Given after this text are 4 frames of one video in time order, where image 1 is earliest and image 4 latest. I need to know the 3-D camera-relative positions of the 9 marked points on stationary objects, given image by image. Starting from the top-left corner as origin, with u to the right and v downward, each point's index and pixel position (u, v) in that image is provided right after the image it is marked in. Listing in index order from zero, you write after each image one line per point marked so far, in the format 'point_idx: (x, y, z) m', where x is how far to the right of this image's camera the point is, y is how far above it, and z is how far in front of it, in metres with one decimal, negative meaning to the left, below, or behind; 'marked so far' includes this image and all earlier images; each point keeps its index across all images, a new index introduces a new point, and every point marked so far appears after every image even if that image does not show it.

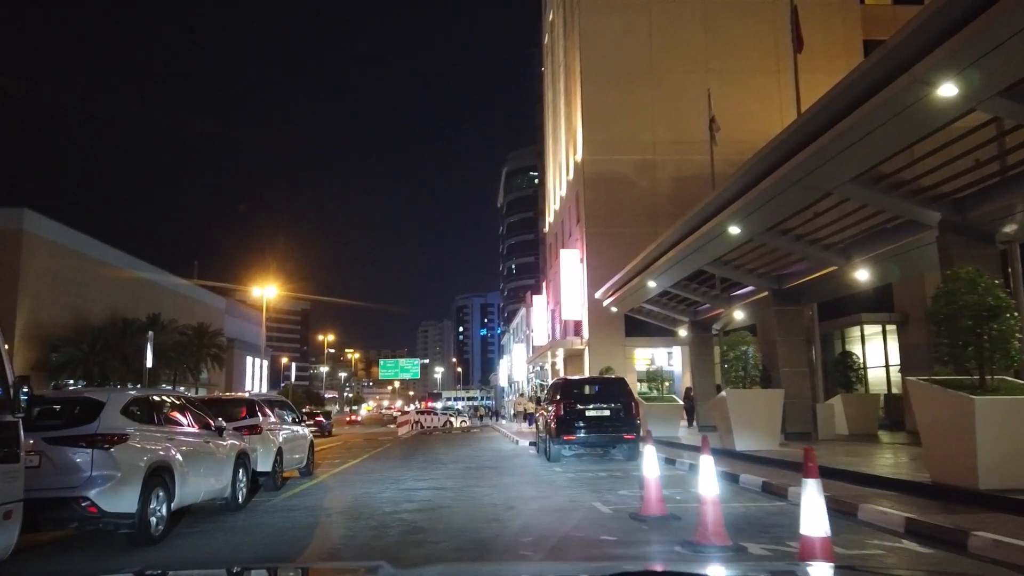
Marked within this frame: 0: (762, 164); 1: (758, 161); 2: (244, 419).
0: (+5.0, +2.5, +14.6) m
1: (+4.9, +2.5, +14.8) m
2: (-5.0, -2.4, +13.8) m
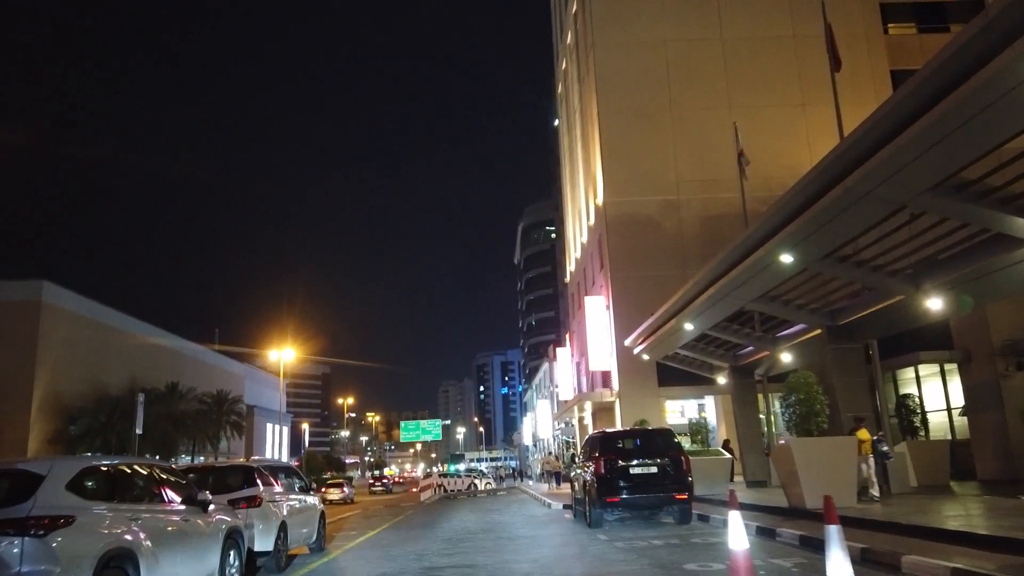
0: (+5.4, +1.9, +13.0) m
1: (+5.4, +2.0, +13.2) m
2: (-4.4, -3.3, +12.0) m
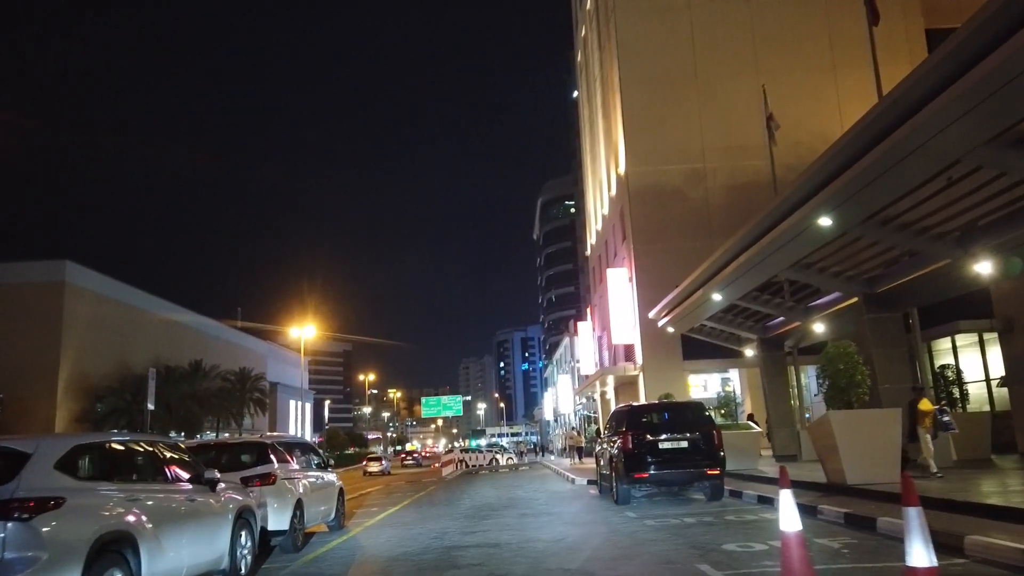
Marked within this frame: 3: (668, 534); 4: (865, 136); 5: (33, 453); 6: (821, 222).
0: (+5.8, +2.5, +12.1) m
1: (+5.7, +2.6, +12.3) m
2: (-4.0, -2.8, +11.5) m
3: (+2.3, -3.6, +10.9) m
4: (+5.8, +2.5, +12.3) m
5: (-4.0, -1.4, +6.2) m
6: (+6.0, +1.3, +14.5) m
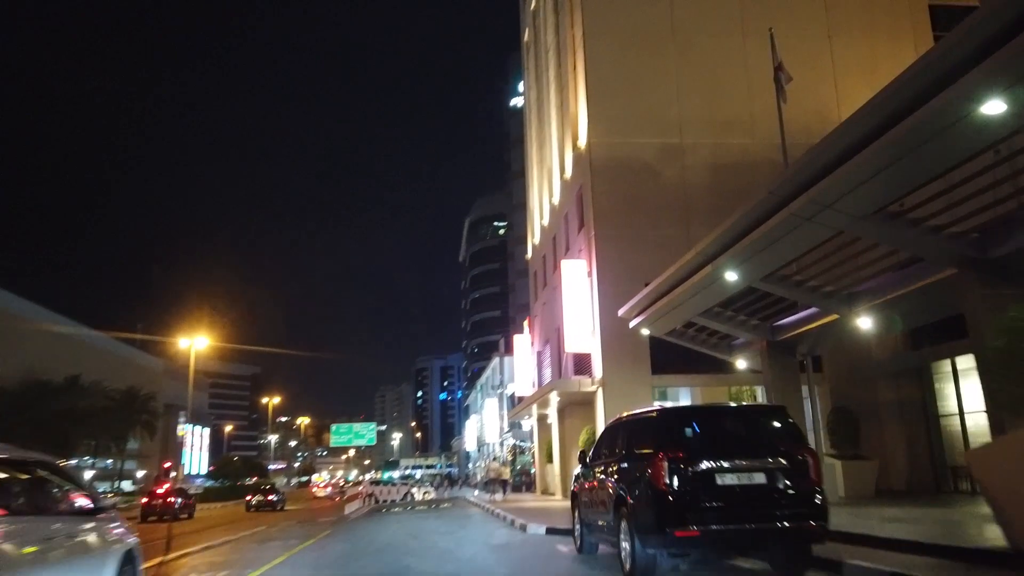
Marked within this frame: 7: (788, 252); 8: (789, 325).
0: (+5.6, +3.4, +6.4) m
1: (+5.5, +3.5, +6.6) m
2: (-4.3, -1.4, +4.6) m
3: (+2.0, -2.5, +4.6) m
4: (+5.6, +3.4, +6.6) m
5: (-3.7, +0.2, -0.6) m
6: (+5.5, +2.1, +8.8) m
7: (+5.3, +0.7, +14.2) m
8: (+6.9, -0.9, +18.4) m
